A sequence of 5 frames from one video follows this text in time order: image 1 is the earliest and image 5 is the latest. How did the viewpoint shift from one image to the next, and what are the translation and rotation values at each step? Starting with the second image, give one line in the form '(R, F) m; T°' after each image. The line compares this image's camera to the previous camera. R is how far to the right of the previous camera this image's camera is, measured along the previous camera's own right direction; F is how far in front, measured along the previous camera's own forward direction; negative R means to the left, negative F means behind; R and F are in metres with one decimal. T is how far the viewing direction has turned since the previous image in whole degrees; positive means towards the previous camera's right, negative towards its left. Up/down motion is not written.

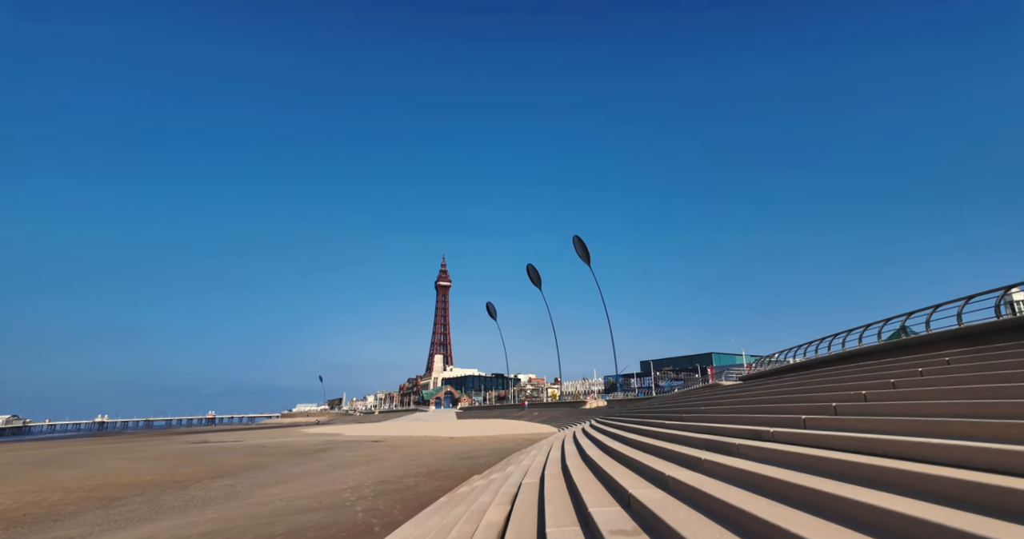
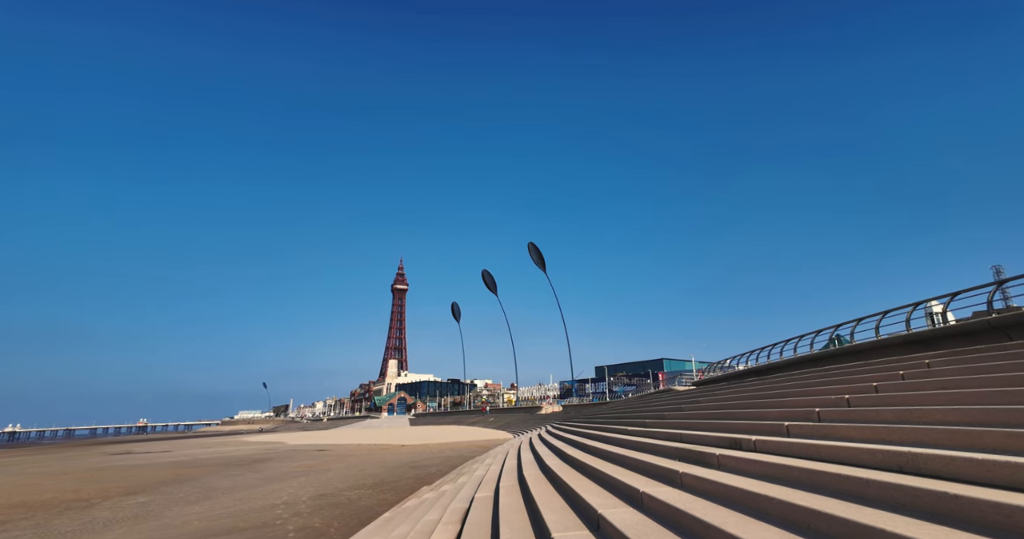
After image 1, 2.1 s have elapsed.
(0.0, +0.8) m; +5°
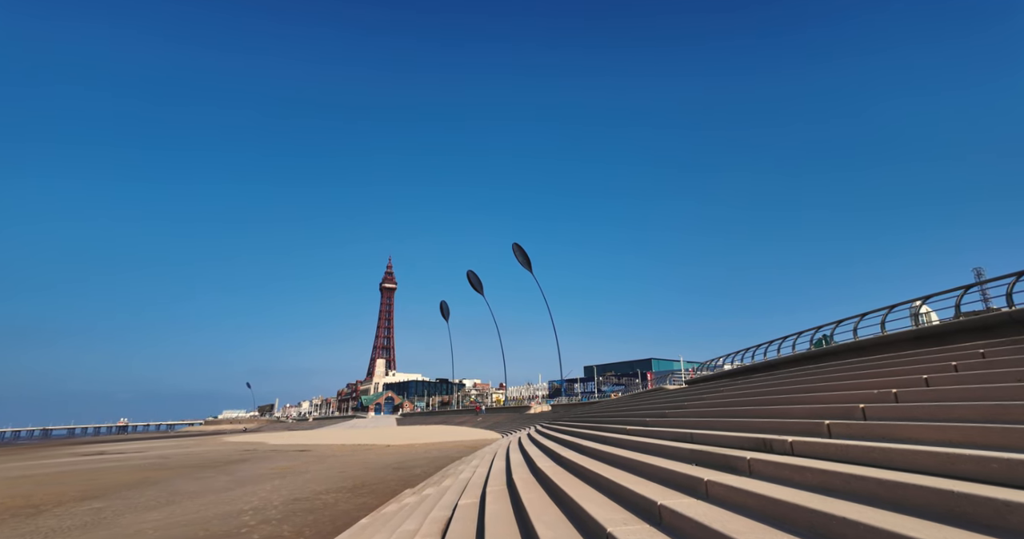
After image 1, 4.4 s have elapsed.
(0.0, +0.8) m; +1°
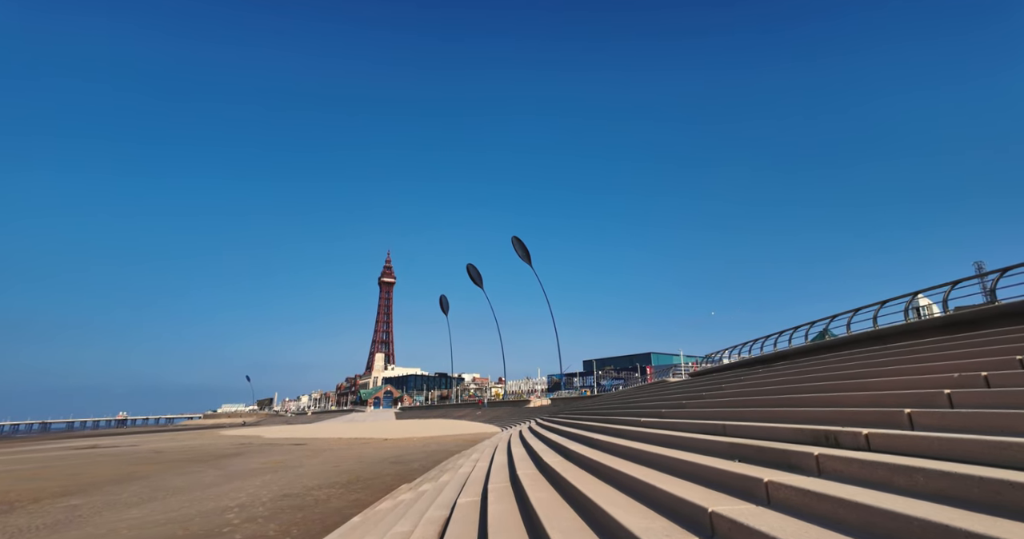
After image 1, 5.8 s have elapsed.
(-0.1, +0.6) m; 0°
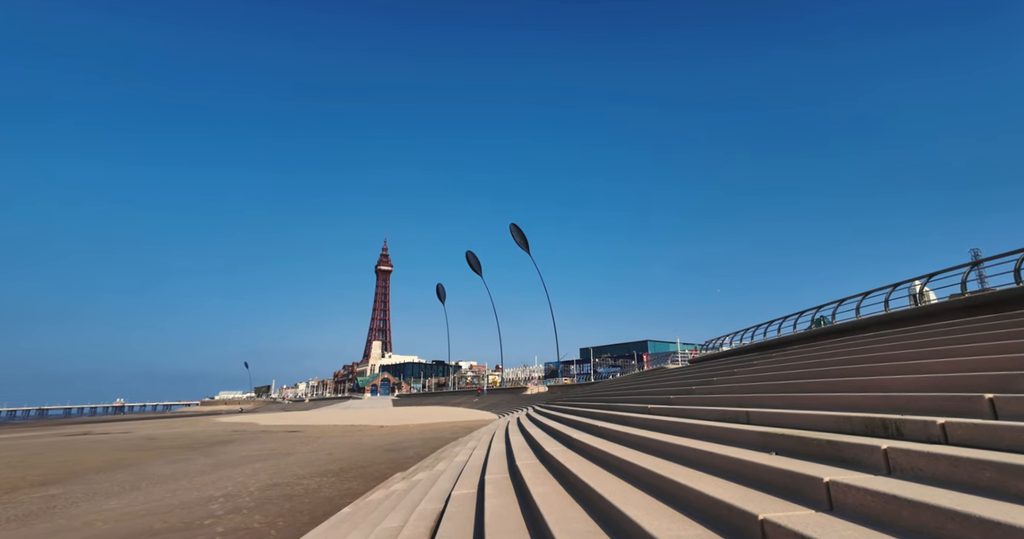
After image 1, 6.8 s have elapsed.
(0.0, +0.5) m; 0°
